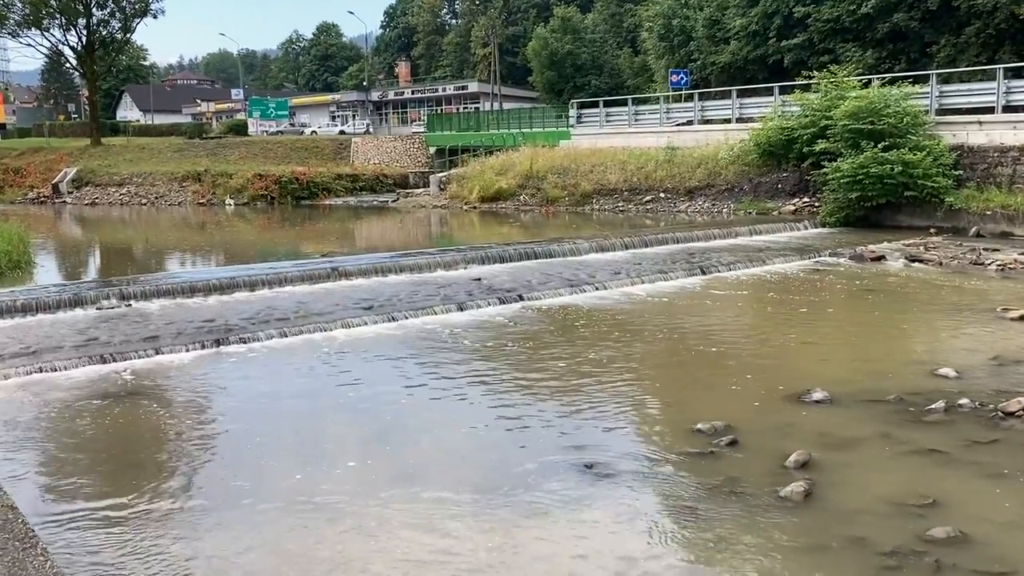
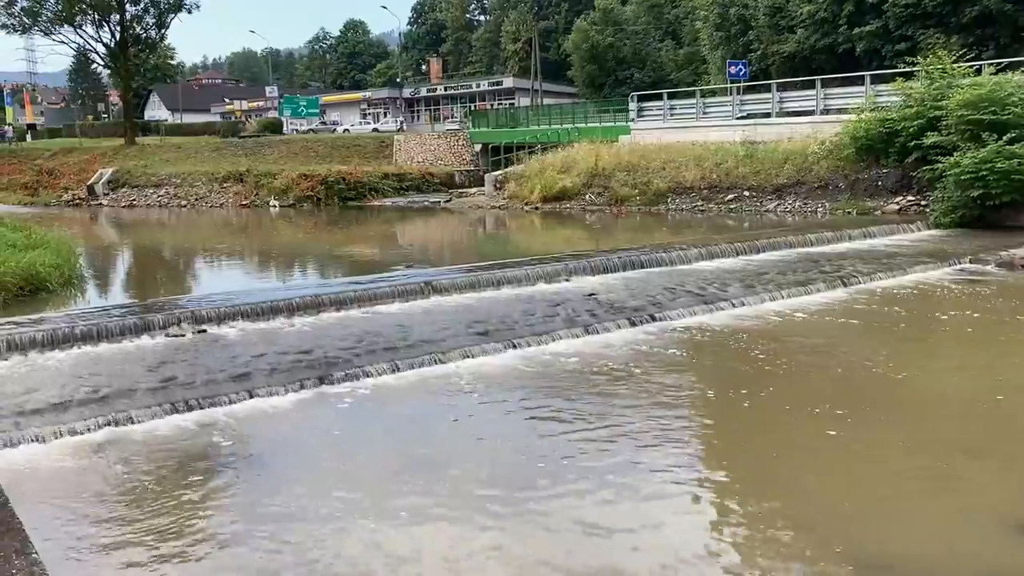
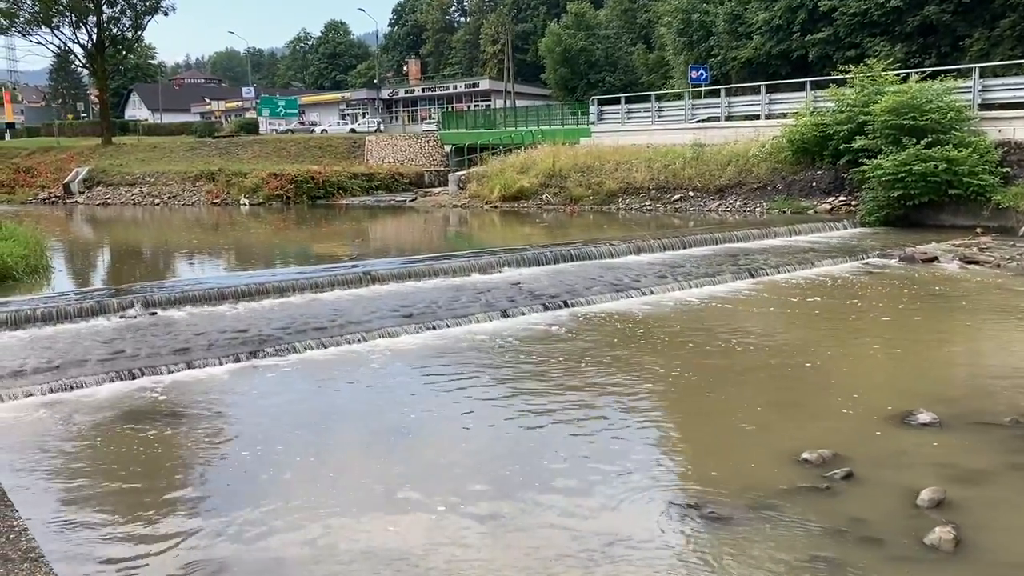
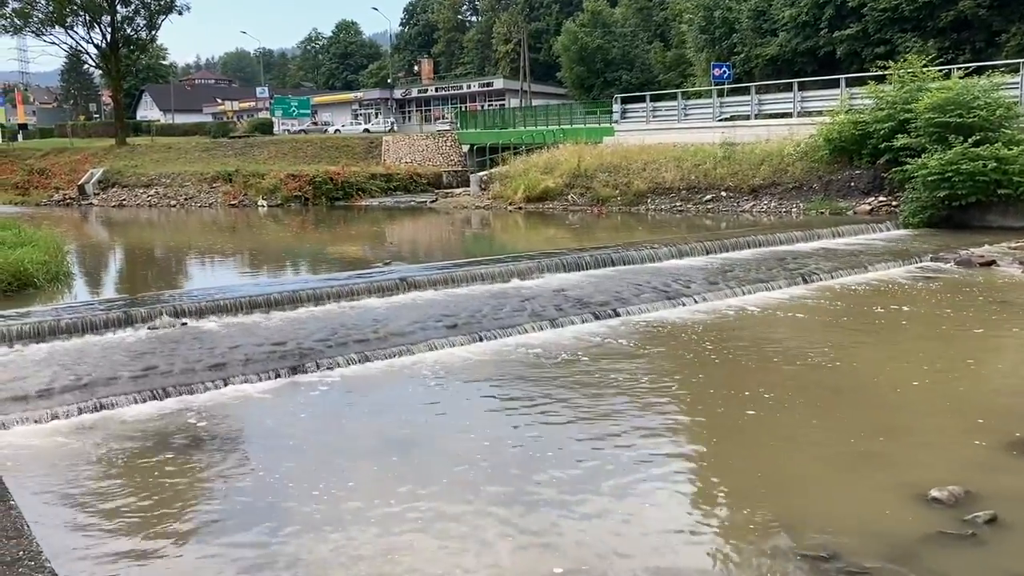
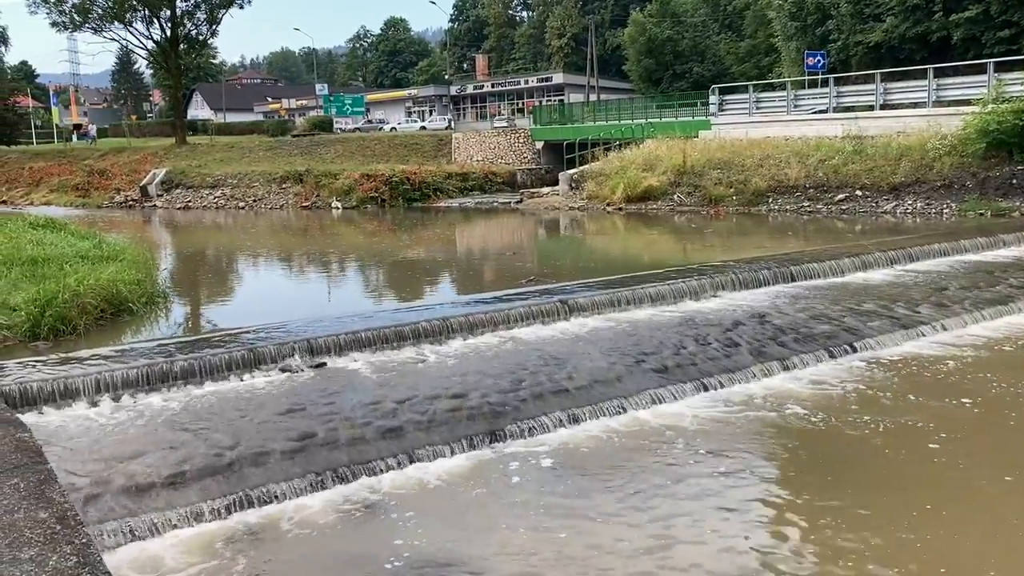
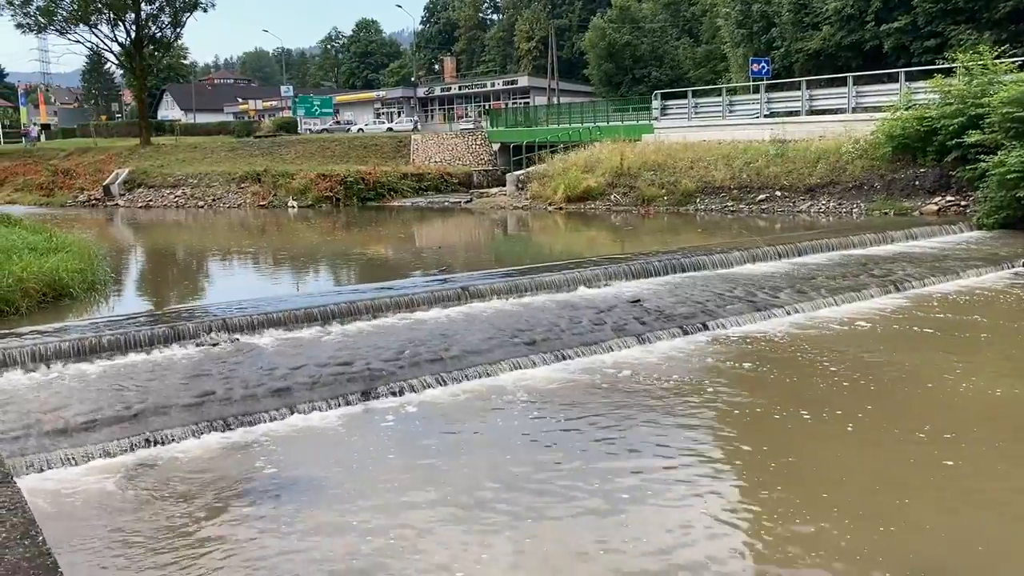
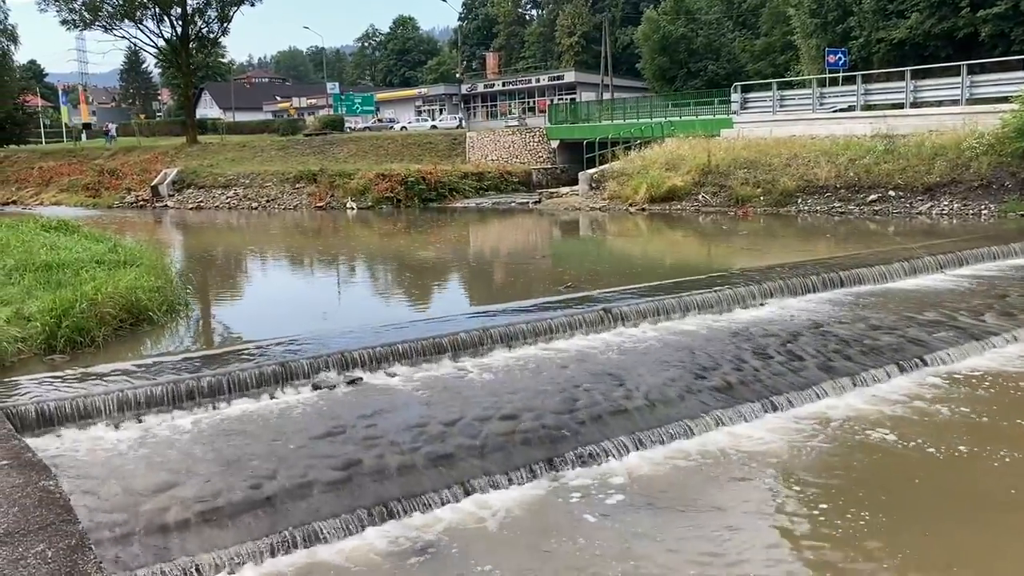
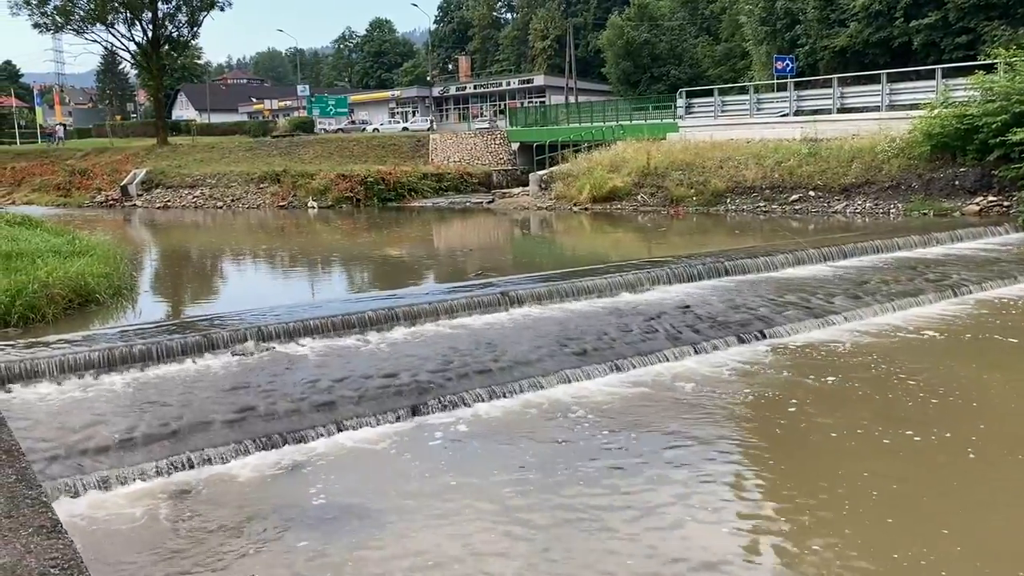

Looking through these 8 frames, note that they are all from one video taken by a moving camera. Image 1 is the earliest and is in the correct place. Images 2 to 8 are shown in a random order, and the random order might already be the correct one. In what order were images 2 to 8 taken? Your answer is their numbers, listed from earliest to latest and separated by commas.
3, 4, 2, 6, 8, 5, 7
